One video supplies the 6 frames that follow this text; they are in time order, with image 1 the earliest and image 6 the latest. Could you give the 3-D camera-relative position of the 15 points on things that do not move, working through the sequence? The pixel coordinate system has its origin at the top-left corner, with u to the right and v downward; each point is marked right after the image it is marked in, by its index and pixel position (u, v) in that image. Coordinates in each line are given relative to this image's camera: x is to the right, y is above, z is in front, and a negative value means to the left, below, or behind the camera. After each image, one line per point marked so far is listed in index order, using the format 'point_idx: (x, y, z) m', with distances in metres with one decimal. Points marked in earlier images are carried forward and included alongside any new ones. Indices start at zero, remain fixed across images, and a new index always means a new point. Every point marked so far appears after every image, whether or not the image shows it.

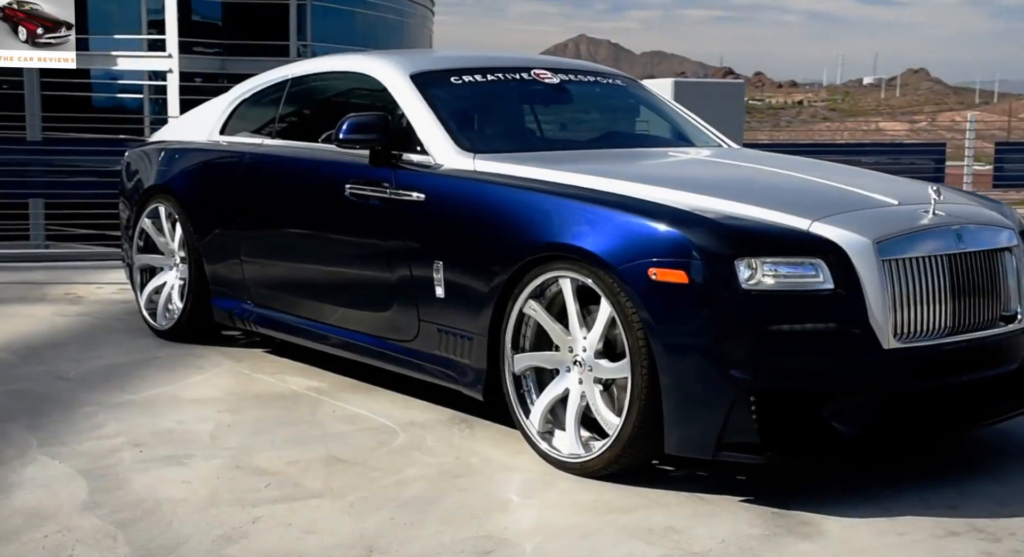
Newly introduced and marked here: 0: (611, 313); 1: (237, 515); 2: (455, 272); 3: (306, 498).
0: (+0.3, -0.1, +3.7) m
1: (-0.8, -0.7, +3.4) m
2: (-0.2, 0.0, +4.3) m
3: (-0.6, -0.7, +3.6) m
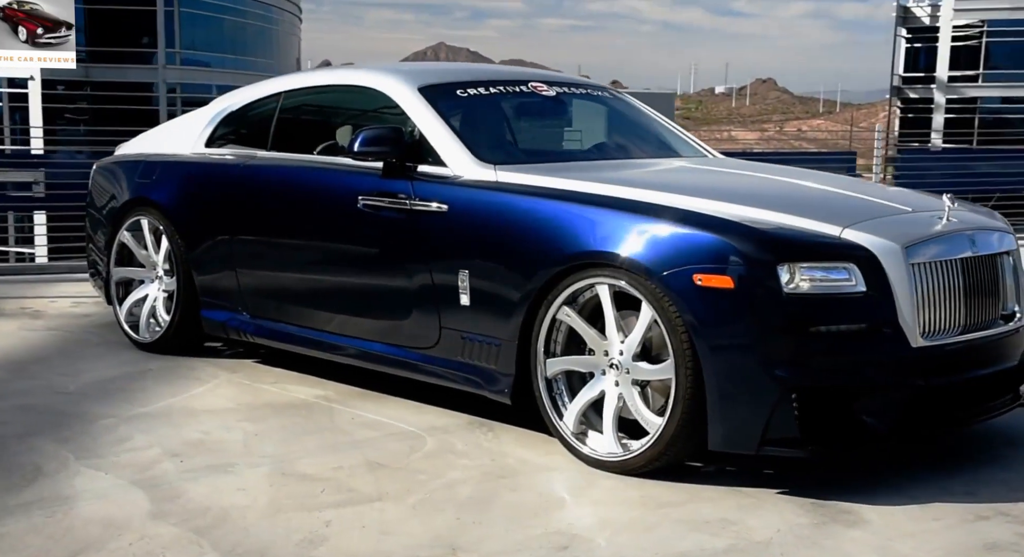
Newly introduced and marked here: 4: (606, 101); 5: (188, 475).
0: (+0.5, -0.1, +3.9) m
1: (-0.6, -0.7, +3.5) m
2: (-0.1, 0.0, +4.4) m
3: (-0.5, -0.7, +3.7) m
4: (+0.5, +0.9, +5.7) m
5: (-1.1, -0.7, +3.9) m
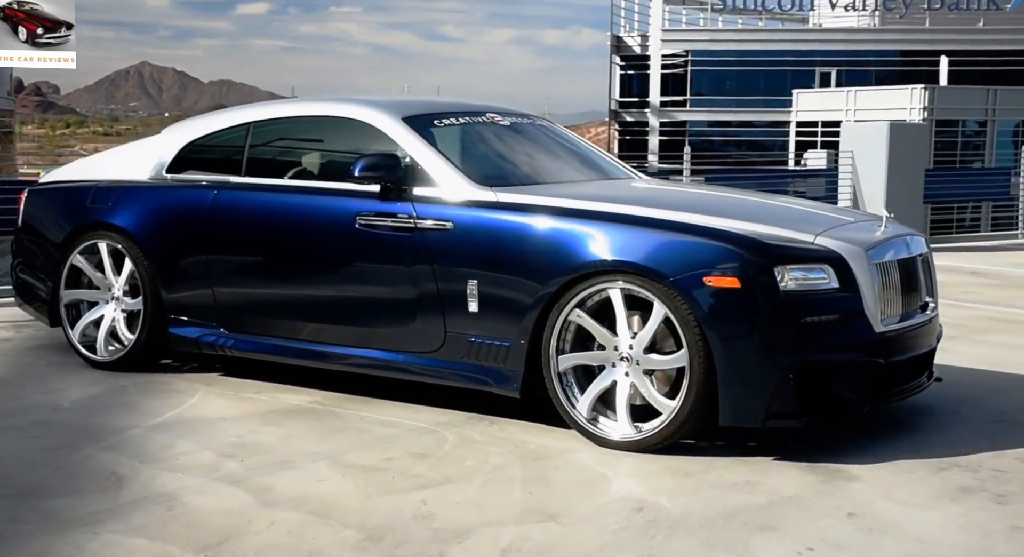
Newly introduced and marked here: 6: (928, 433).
0: (+0.6, -0.1, +4.6) m
1: (-0.4, -0.8, +3.9) m
2: (-0.1, 0.0, +4.9) m
3: (-0.3, -0.7, +4.1) m
4: (+0.2, +0.8, +6.3) m
5: (-0.9, -0.7, +4.2) m
6: (+1.8, -0.7, +5.0) m
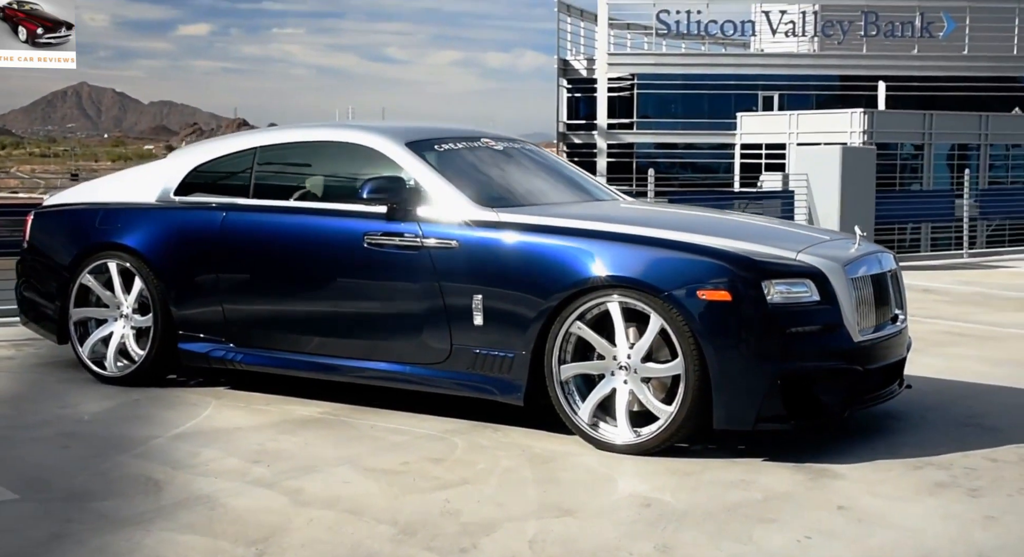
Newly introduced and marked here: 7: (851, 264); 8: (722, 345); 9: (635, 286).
0: (+0.6, -0.2, +4.9) m
1: (-0.3, -0.8, +4.2) m
2: (-0.1, -0.1, +5.2) m
3: (-0.2, -0.8, +4.4) m
4: (+0.1, +0.7, +6.6) m
5: (-0.9, -0.8, +4.4) m
6: (+1.8, -0.7, +5.4) m
7: (+1.5, +0.1, +5.1) m
8: (+0.9, -0.3, +4.8) m
9: (+0.5, 0.0, +4.9) m
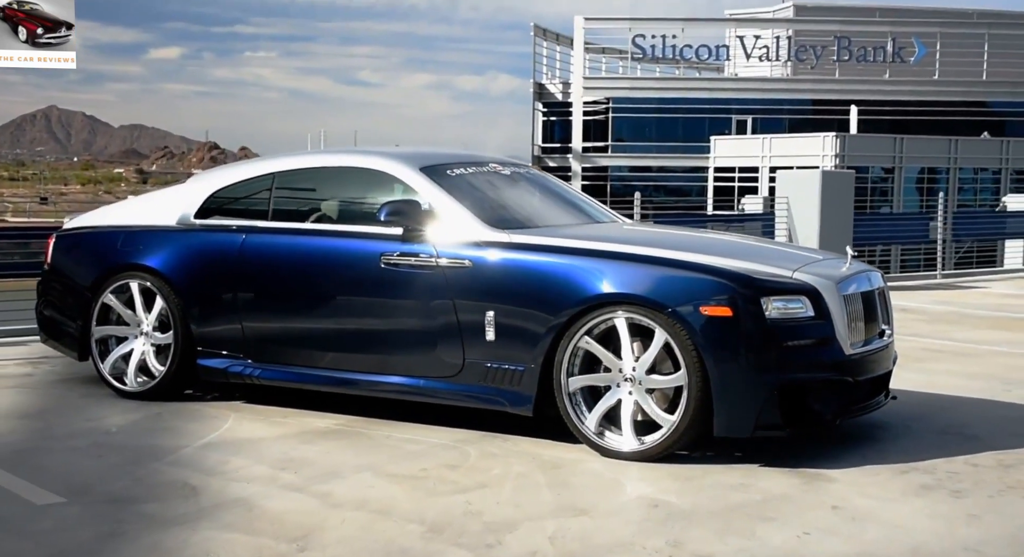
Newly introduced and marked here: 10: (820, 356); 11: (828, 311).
0: (+0.7, -0.3, +5.2) m
1: (-0.2, -0.9, +4.4) m
2: (0.0, -0.2, +5.5) m
3: (-0.1, -0.9, +4.7) m
4: (+0.2, +0.6, +7.0) m
5: (-0.8, -0.8, +4.7) m
6: (+1.9, -0.8, +5.7) m
7: (+1.6, 0.0, +5.5) m
8: (+0.9, -0.4, +5.1) m
9: (+0.6, -0.1, +5.2) m
10: (+1.4, -0.4, +5.1) m
11: (+1.4, -0.1, +5.2) m
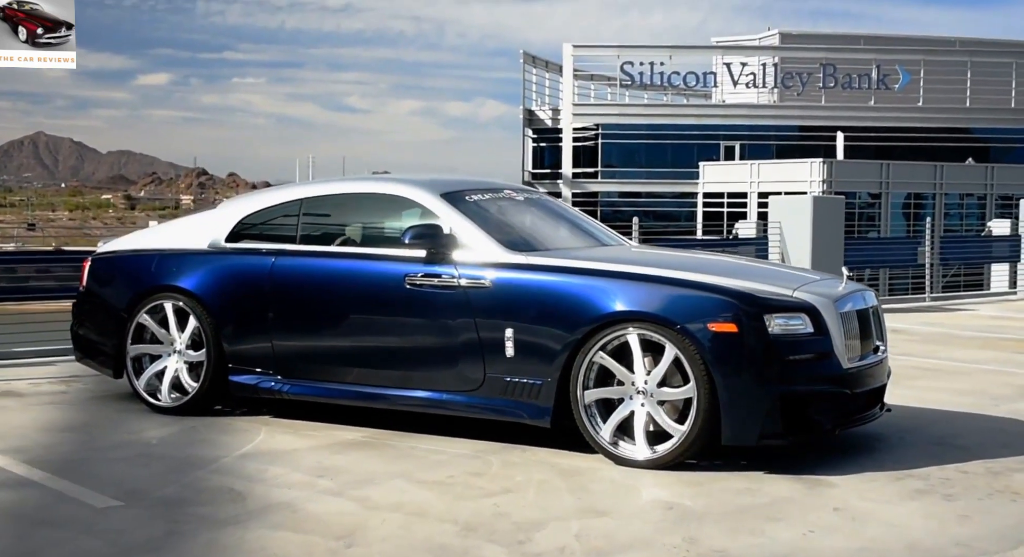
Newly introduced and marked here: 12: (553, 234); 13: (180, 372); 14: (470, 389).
0: (+0.8, -0.4, +5.6) m
1: (-0.1, -1.0, +4.8) m
2: (+0.1, -0.3, +5.9) m
3: (0.0, -0.9, +5.0) m
4: (+0.2, +0.5, +7.3) m
5: (-0.7, -0.9, +5.0) m
6: (+2.0, -0.9, +6.0) m
7: (+1.7, -0.1, +5.8) m
8: (+1.0, -0.4, +5.4) m
9: (+0.7, -0.2, +5.6) m
10: (+1.5, -0.4, +5.5) m
11: (+1.5, -0.2, +5.6) m
12: (+0.2, +0.3, +6.7) m
13: (-2.0, -0.6, +6.8) m
14: (-0.2, -0.6, +6.0) m
